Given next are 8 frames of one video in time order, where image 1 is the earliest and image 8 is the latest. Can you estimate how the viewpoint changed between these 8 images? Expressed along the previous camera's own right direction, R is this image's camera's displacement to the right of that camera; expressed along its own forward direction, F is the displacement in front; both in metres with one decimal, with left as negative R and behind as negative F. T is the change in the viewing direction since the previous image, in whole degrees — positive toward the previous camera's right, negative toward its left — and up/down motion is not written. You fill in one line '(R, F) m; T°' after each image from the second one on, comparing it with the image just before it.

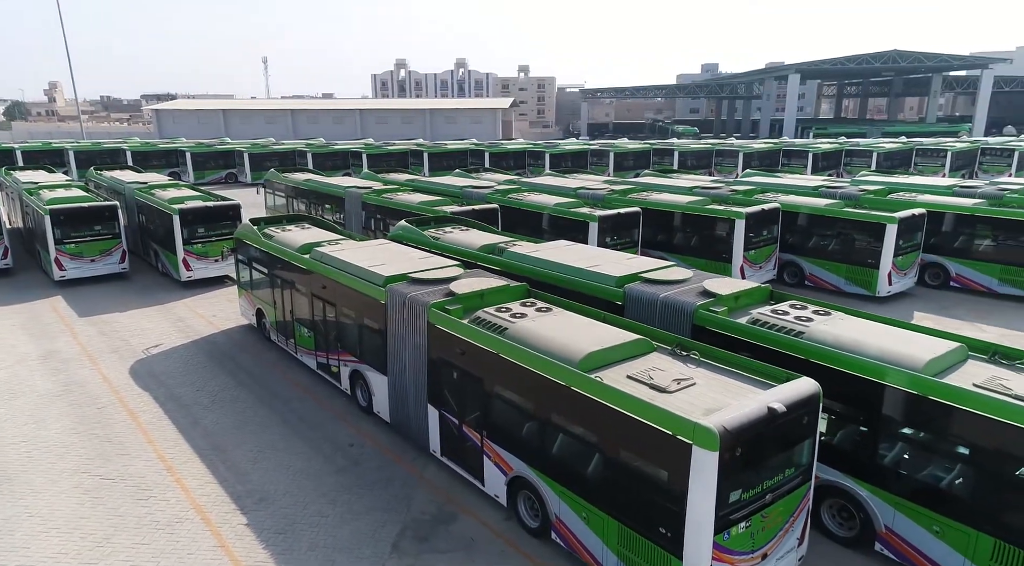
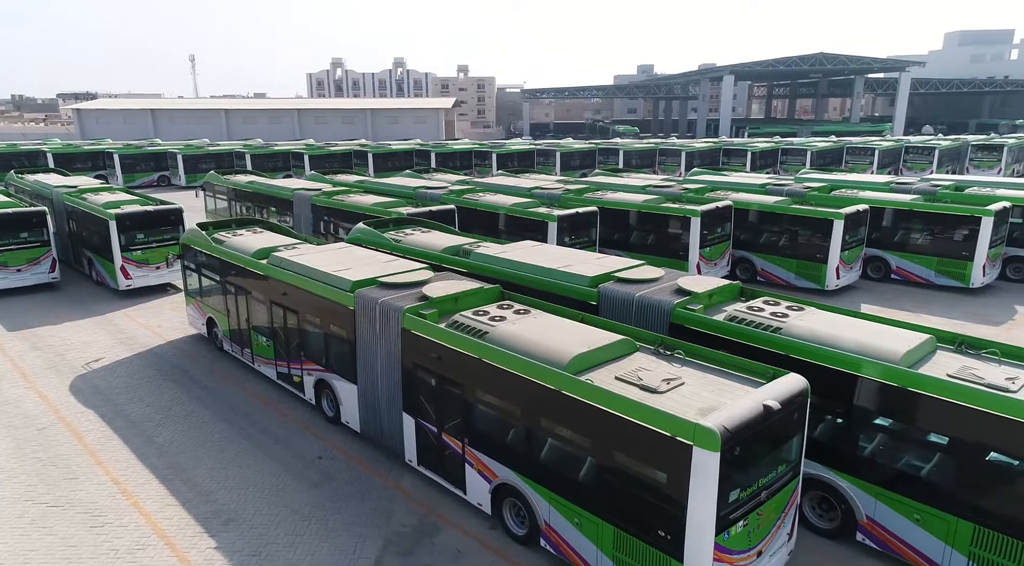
(-0.5, +0.2) m; +5°
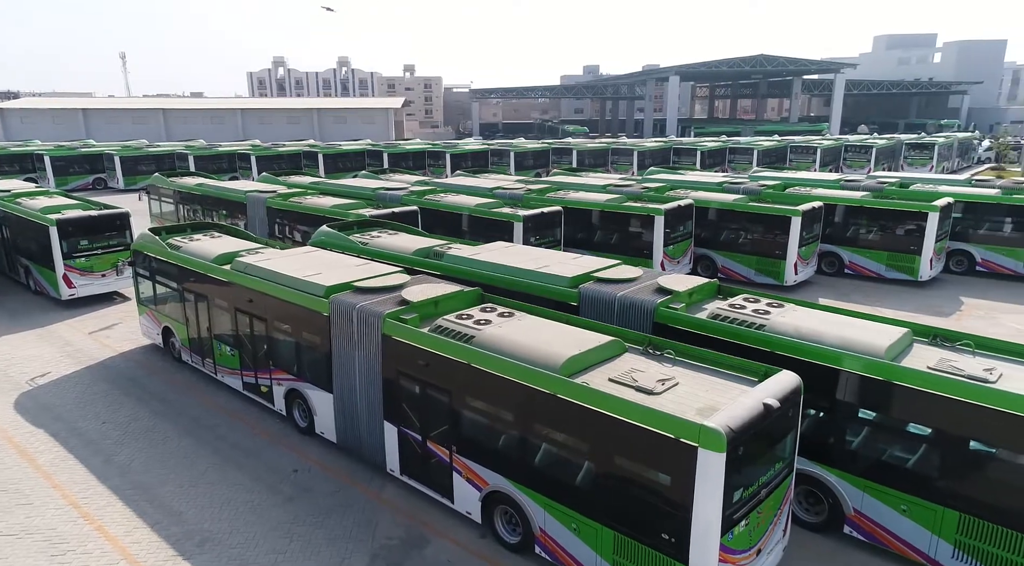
(-0.5, +0.2) m; +4°
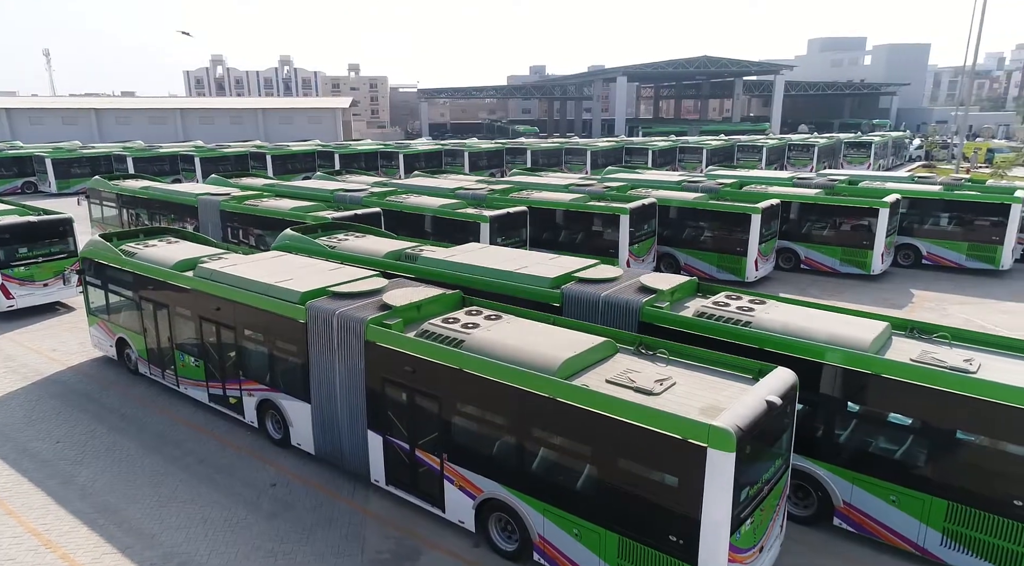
(-0.5, +0.2) m; +4°
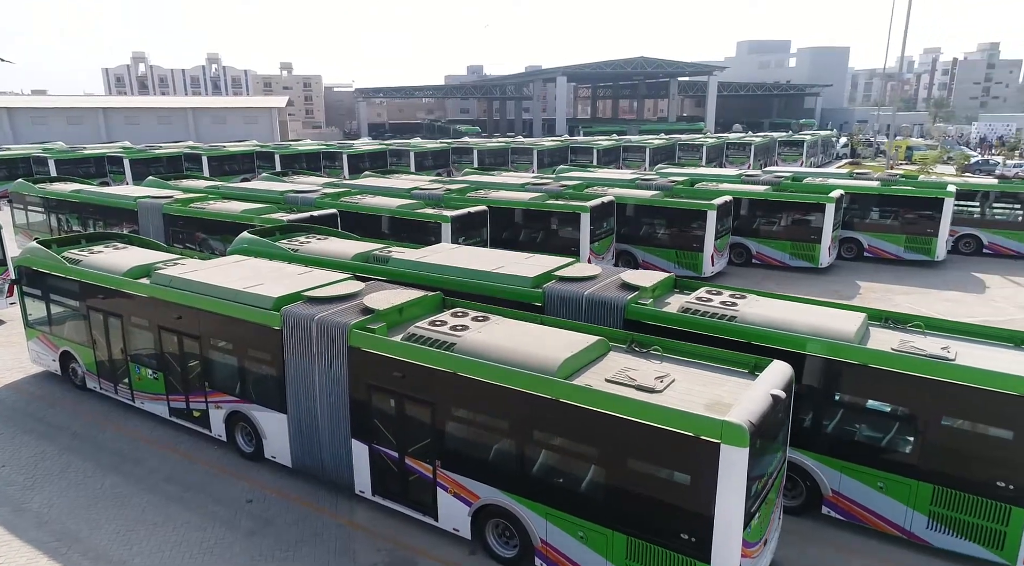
(-0.7, +0.2) m; +5°
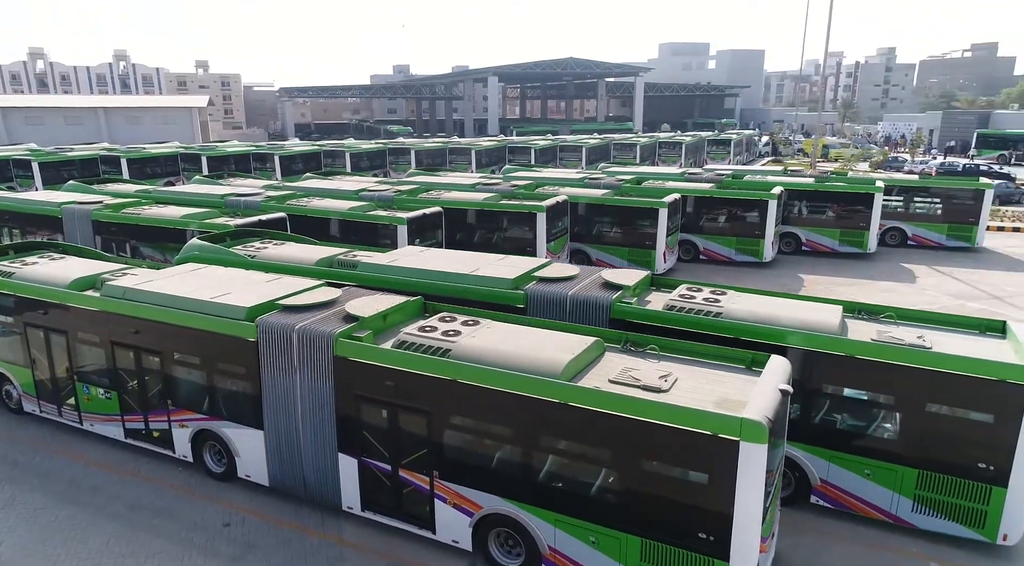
(-0.8, +0.3) m; +6°
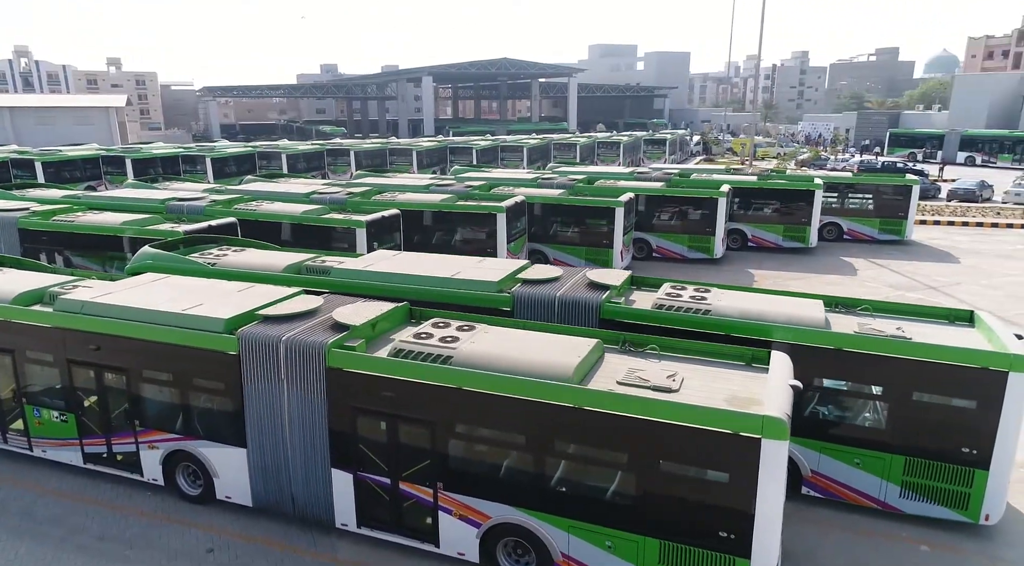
(-0.8, +0.2) m; +6°
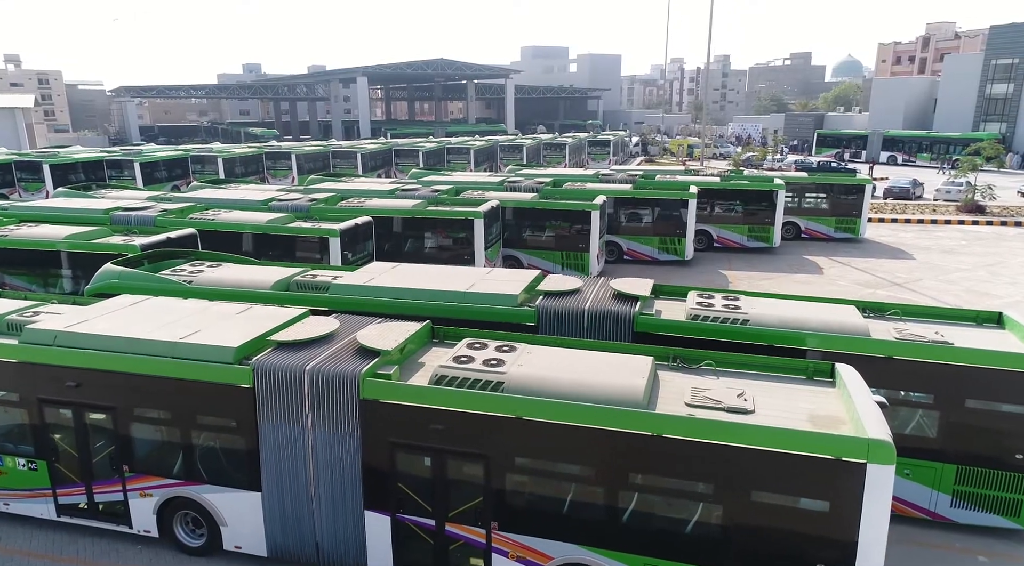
(-1.3, +0.8) m; +6°
